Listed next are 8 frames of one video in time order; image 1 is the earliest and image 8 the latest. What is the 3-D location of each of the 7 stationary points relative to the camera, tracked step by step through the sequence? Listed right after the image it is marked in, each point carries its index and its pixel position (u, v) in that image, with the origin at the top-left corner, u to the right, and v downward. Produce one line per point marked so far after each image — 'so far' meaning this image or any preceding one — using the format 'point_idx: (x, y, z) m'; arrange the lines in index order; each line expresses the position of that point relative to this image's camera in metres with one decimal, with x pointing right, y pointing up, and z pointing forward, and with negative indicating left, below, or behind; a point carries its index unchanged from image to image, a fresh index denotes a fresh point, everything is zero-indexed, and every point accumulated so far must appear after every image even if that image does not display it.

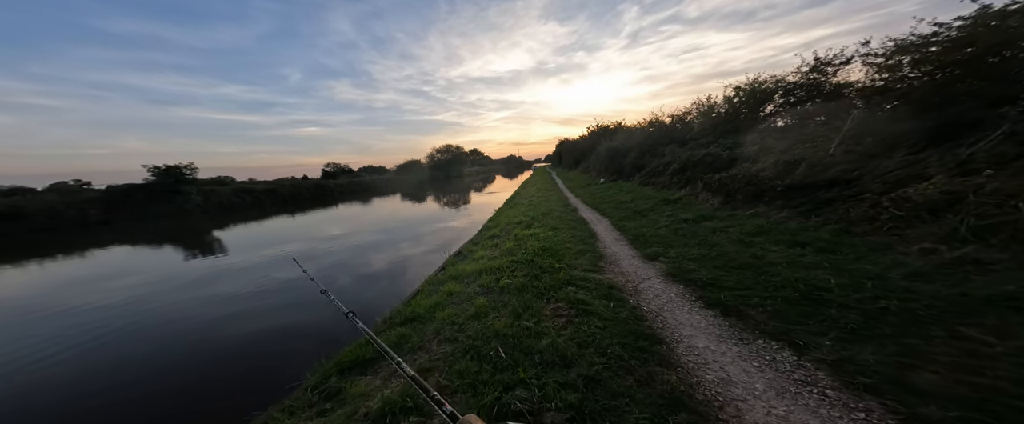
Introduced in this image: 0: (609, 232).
0: (+2.9, -0.7, +8.4) m
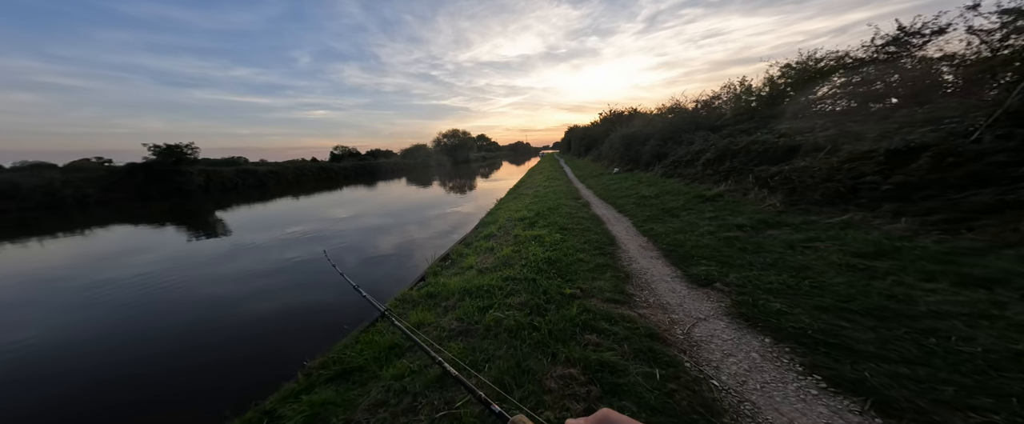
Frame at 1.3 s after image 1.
0: (+2.8, -0.6, +6.7) m
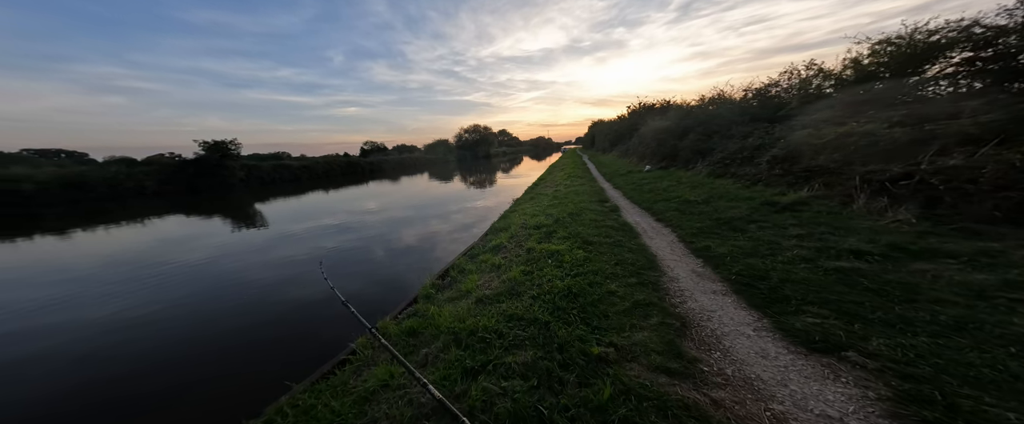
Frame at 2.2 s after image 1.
0: (+3.1, -0.8, +5.2) m
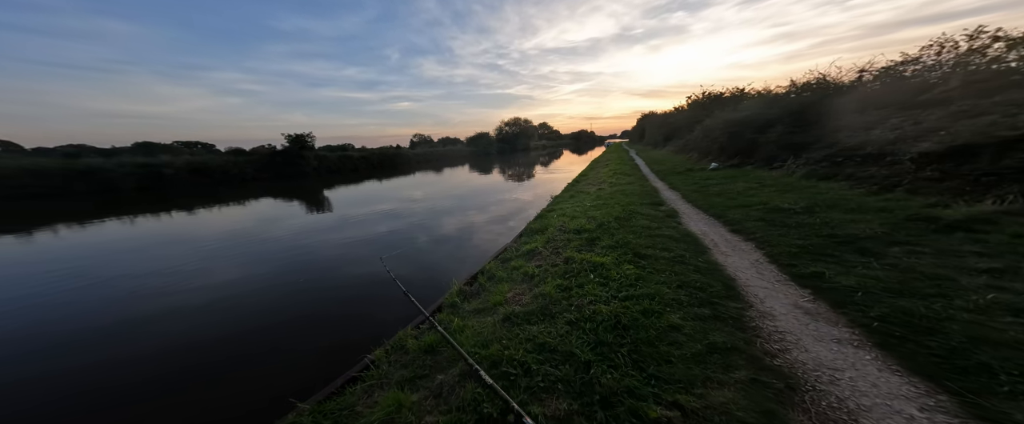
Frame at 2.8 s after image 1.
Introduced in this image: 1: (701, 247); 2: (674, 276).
0: (+3.7, -1.0, +4.0) m
1: (+3.9, -0.7, +6.0) m
2: (+2.8, -1.1, +4.9) m
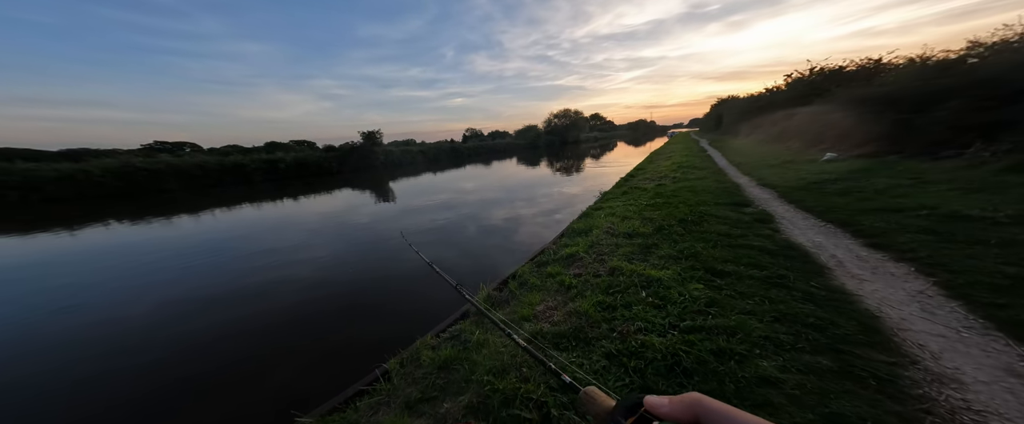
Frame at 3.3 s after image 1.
0: (+4.2, -1.2, +2.4) m
1: (+4.8, -0.9, +4.3) m
2: (+3.5, -1.2, +3.4) m
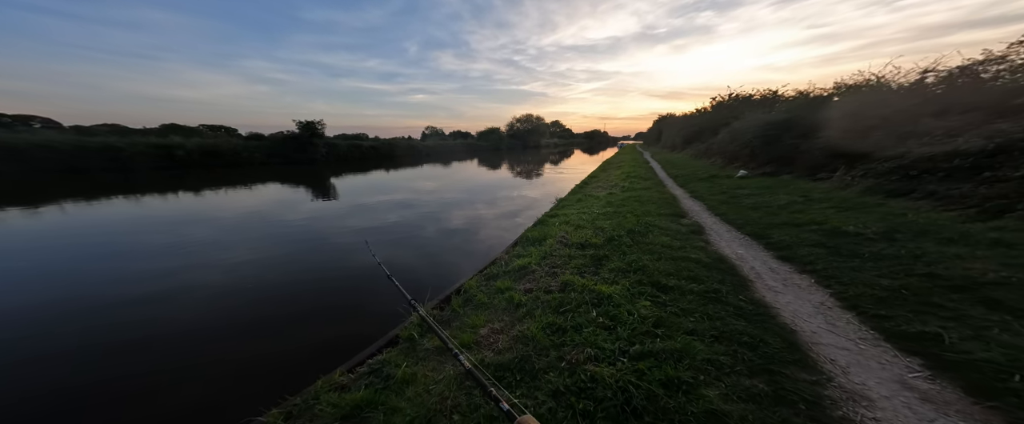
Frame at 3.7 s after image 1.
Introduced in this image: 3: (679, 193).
0: (+3.4, -1.4, +2.8) m
1: (+3.7, -1.1, +4.7) m
2: (+2.5, -1.4, +3.7) m
3: (+7.5, +0.8, +13.0) m
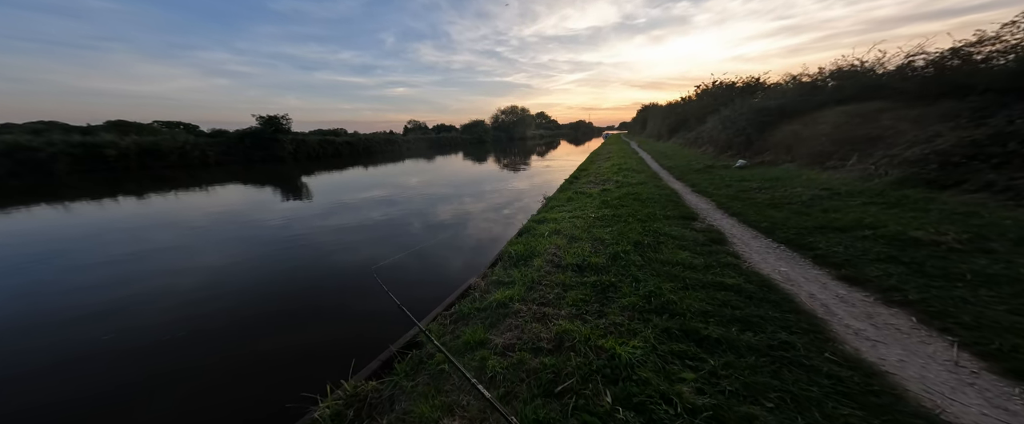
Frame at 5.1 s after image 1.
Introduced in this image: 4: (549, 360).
0: (+3.2, -1.6, +1.3) m
1: (+3.4, -1.2, +3.3) m
2: (+2.2, -1.6, +2.2) m
3: (+6.7, +1.0, +11.7) m
4: (+0.4, -1.6, +3.2) m
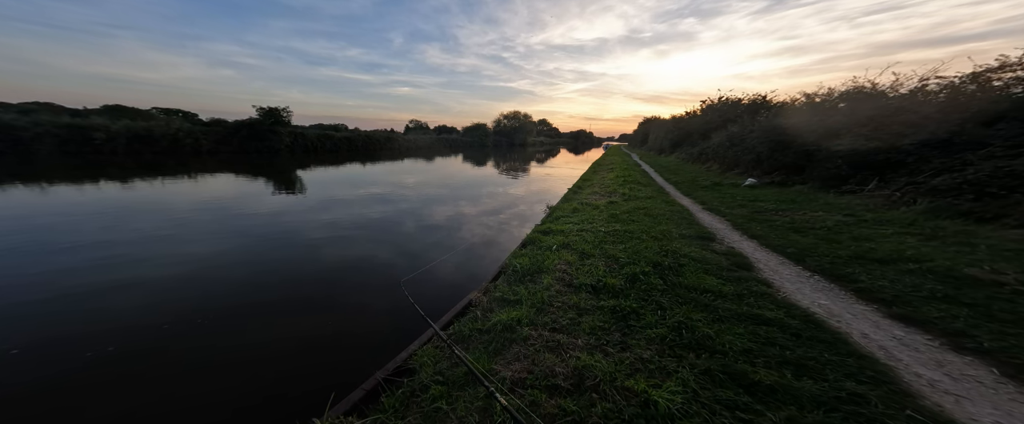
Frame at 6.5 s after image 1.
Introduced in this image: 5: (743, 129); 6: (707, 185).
0: (+3.3, -1.8, +0.8) m
1: (+3.5, -1.6, +2.8) m
2: (+2.3, -1.8, +1.7) m
3: (+6.8, +0.4, +11.3) m
4: (+0.5, -1.7, +2.7) m
5: (+15.6, +5.6, +19.7) m
6: (+10.1, +1.5, +15.2) m
